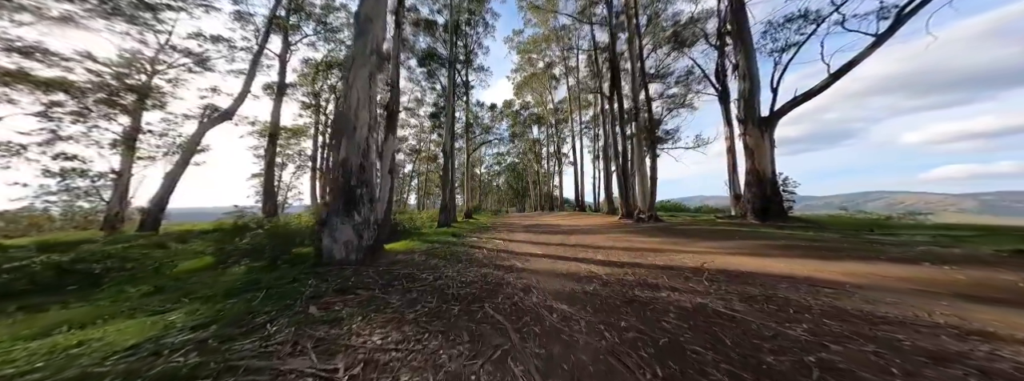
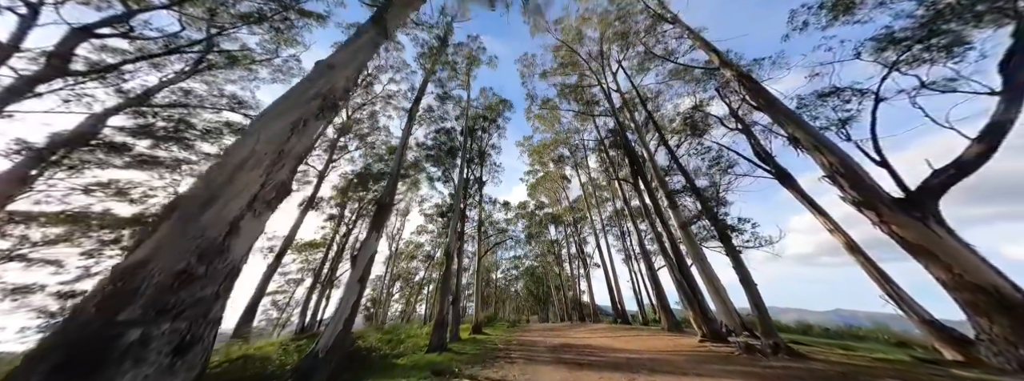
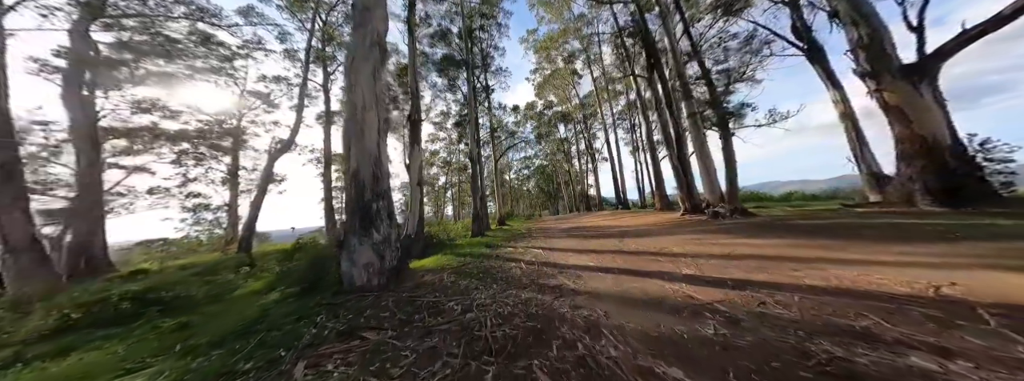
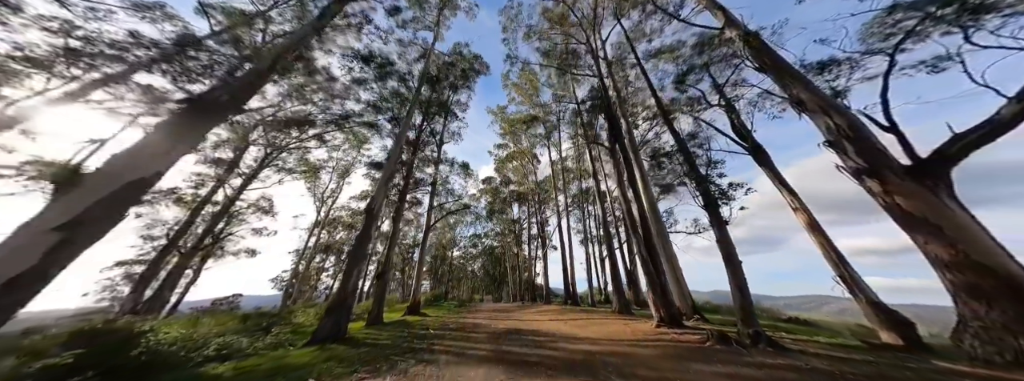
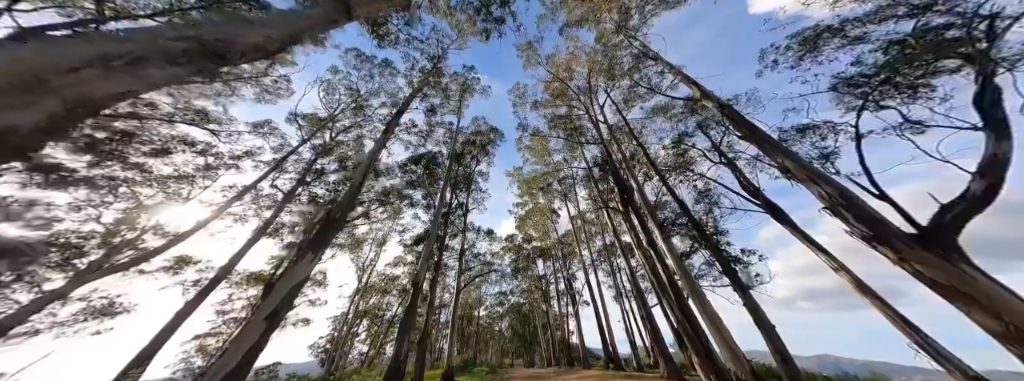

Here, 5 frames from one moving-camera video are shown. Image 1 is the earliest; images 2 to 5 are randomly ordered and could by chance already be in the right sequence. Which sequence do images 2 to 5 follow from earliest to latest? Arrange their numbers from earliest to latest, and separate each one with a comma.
3, 2, 5, 4
